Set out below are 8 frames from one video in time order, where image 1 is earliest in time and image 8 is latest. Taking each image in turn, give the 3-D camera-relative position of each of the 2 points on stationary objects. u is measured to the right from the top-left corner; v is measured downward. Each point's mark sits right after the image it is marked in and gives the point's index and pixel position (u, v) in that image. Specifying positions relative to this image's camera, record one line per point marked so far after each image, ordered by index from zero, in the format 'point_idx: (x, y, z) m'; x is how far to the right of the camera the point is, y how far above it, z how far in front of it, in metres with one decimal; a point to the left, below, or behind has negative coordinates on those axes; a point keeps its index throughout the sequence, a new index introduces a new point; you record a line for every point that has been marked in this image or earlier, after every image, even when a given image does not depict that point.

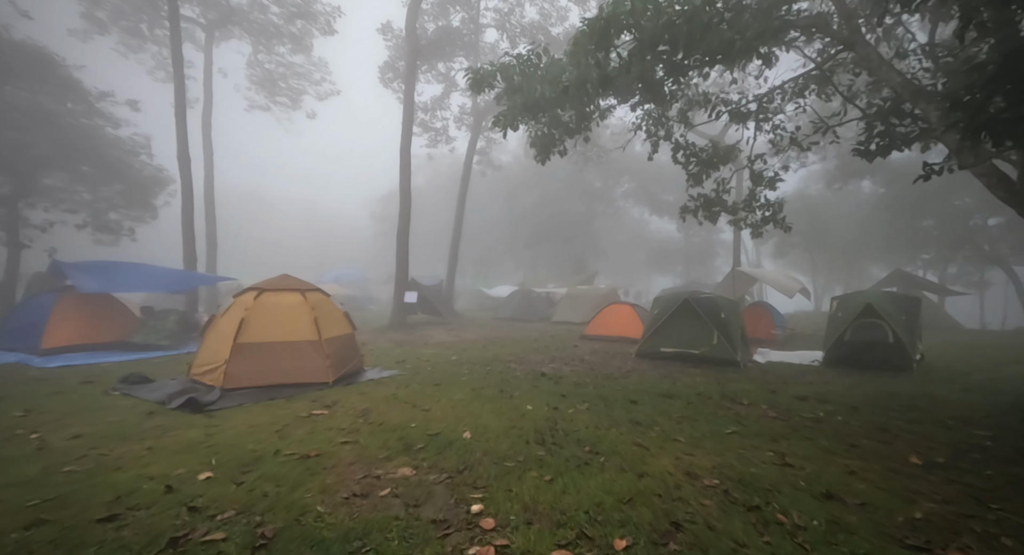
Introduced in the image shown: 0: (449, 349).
0: (-1.4, -1.7, +11.7) m
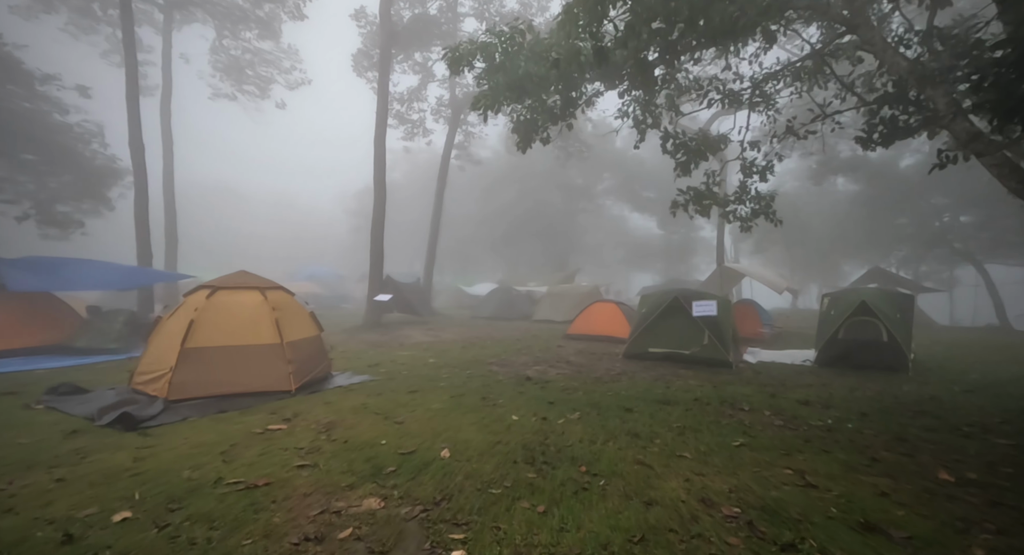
0: (-1.8, -1.6, +11.0) m
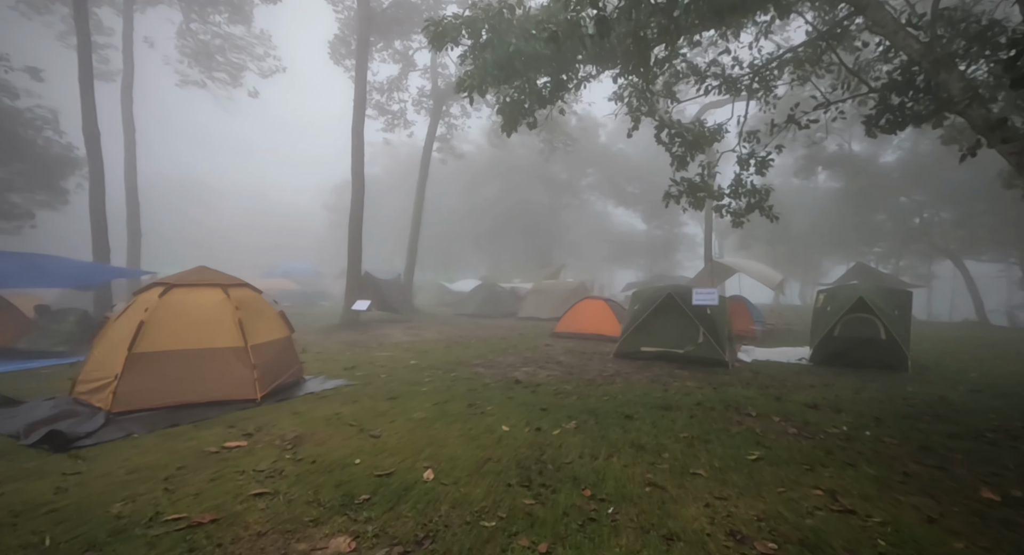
0: (-2.1, -1.5, +10.4) m
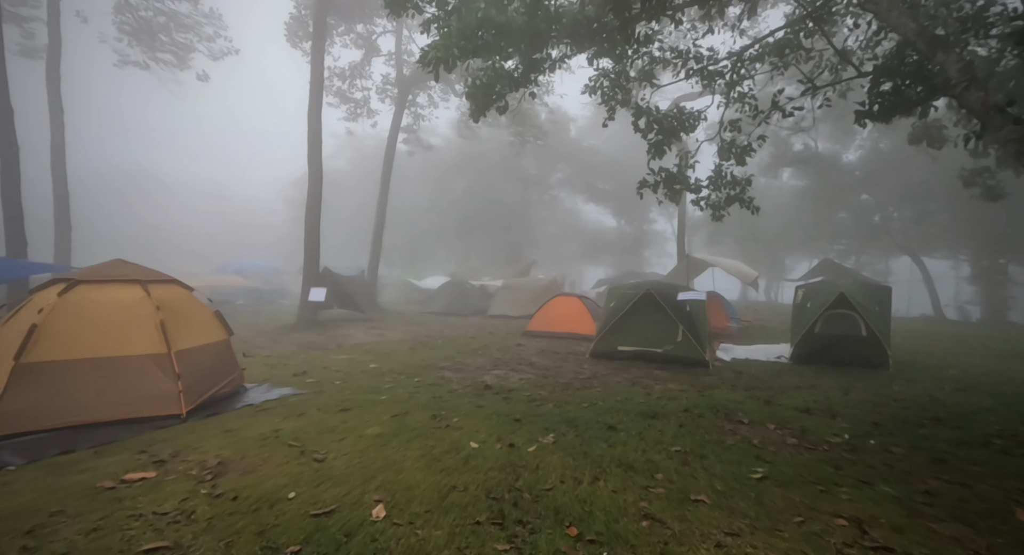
0: (-2.7, -1.4, +9.6) m
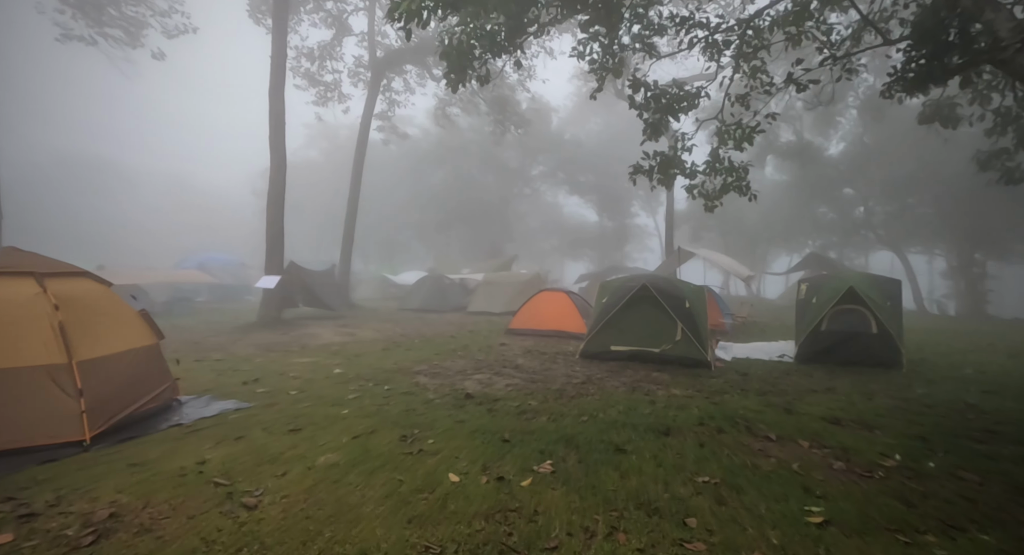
0: (-3.0, -1.3, +8.6) m
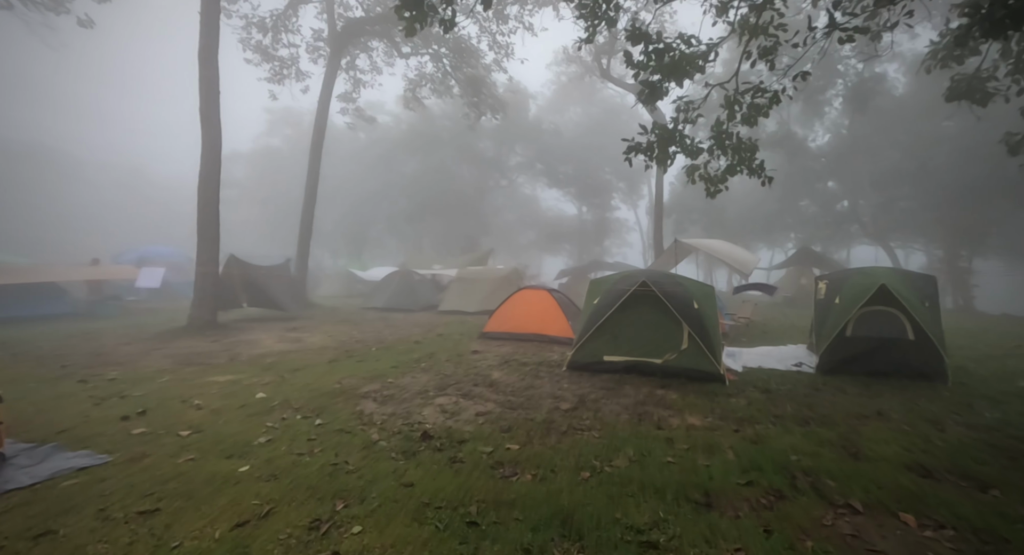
0: (-3.4, -1.3, +7.0) m
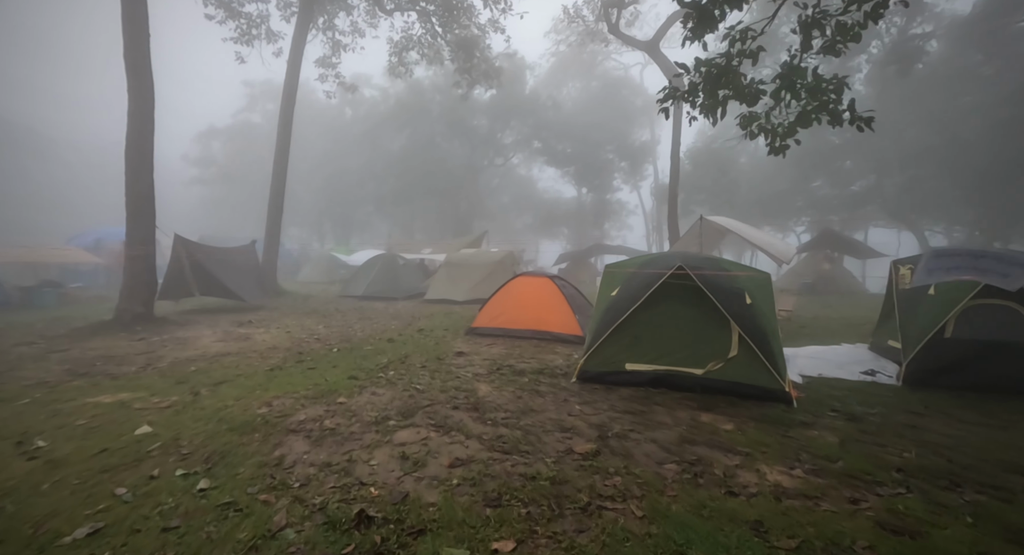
0: (-3.4, -1.1, +5.2) m
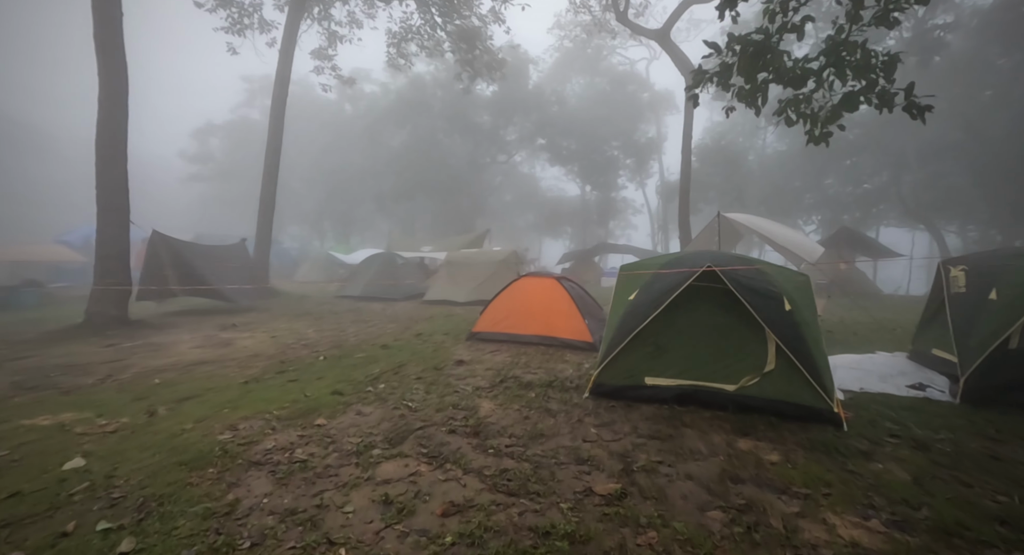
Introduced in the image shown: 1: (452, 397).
0: (-3.4, -1.1, +4.6) m
1: (-0.6, -1.2, +4.9) m
